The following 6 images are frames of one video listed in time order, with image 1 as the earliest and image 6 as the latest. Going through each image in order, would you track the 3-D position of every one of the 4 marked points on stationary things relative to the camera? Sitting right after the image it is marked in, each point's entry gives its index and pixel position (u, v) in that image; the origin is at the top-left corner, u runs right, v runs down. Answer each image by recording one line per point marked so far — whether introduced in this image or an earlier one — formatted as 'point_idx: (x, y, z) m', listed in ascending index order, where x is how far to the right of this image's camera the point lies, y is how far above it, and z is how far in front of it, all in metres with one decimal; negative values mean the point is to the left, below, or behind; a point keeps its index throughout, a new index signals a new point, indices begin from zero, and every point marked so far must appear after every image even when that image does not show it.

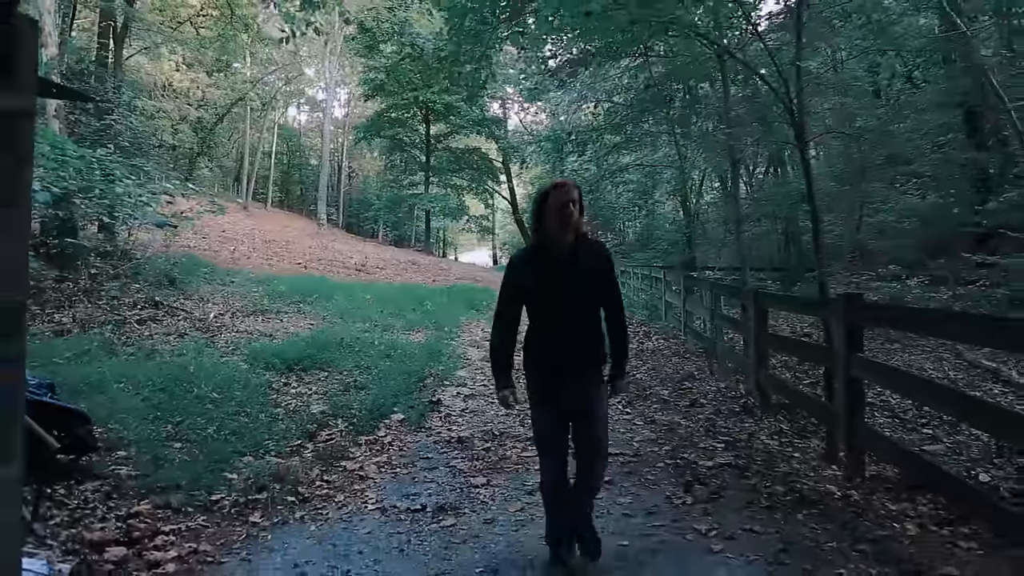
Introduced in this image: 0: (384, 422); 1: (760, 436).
0: (-1.4, -1.4, +7.7) m
1: (+2.3, -1.4, +6.7) m
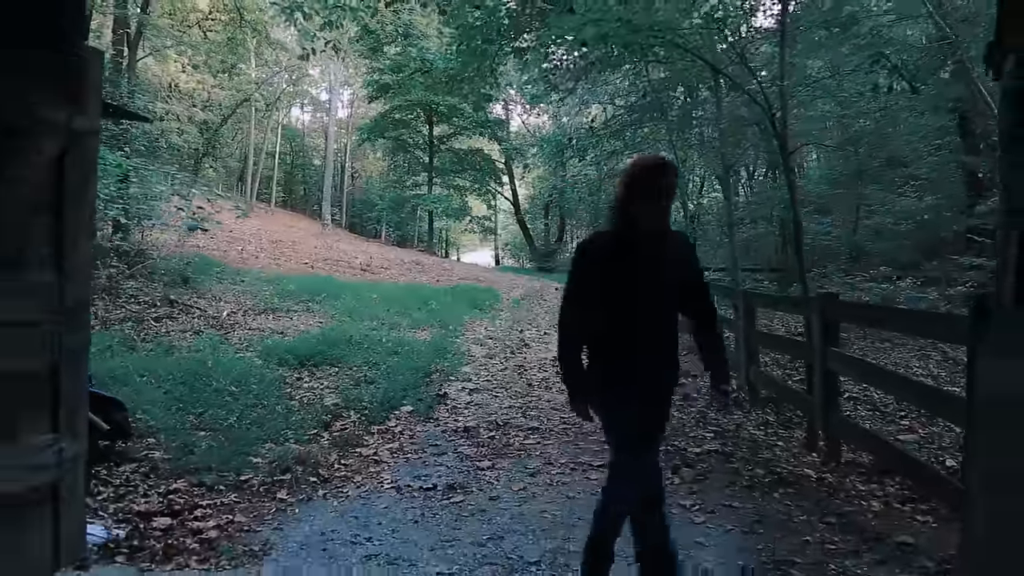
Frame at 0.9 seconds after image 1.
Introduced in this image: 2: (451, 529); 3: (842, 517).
0: (-1.3, -1.4, +8.2) m
1: (+2.4, -1.4, +7.1) m
2: (-0.4, -1.5, +4.3) m
3: (+2.1, -1.4, +4.5) m
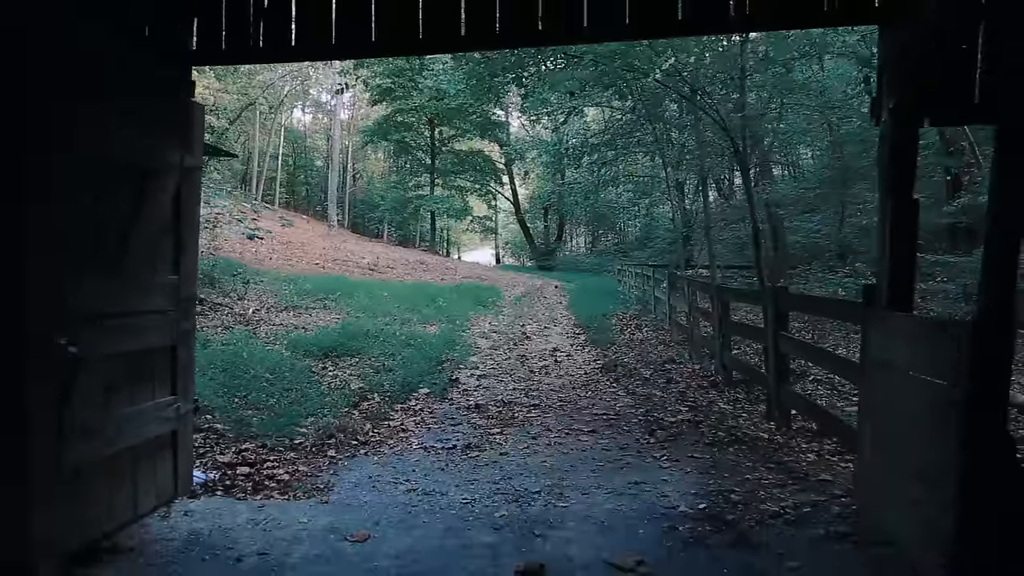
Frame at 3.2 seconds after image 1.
0: (-1.3, -1.4, +9.4) m
1: (+2.4, -1.3, +8.3) m
2: (-0.3, -1.4, +5.5) m
3: (+2.1, -1.4, +5.6) m
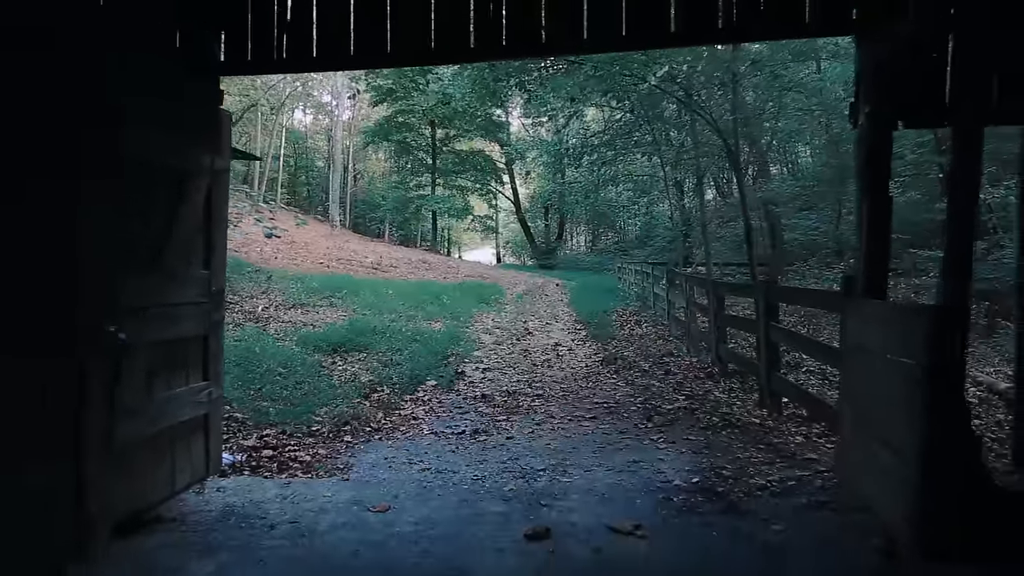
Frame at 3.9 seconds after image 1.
0: (-1.2, -1.3, +9.7) m
1: (+2.5, -1.3, +8.7) m
2: (-0.3, -1.4, +5.9) m
3: (+2.2, -1.3, +6.0) m
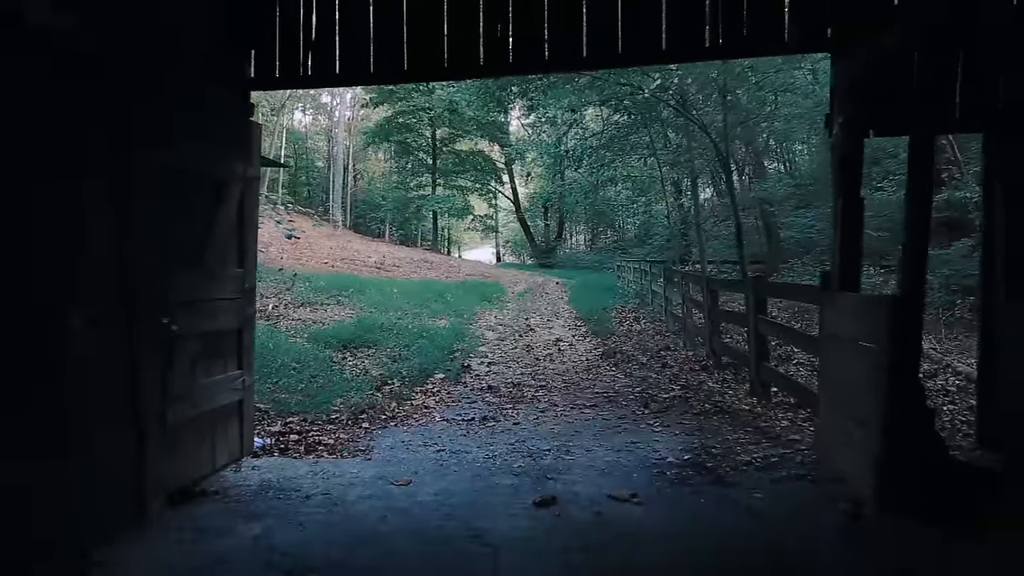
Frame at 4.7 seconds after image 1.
0: (-1.2, -1.3, +10.2) m
1: (+2.5, -1.2, +9.2) m
2: (-0.2, -1.3, +6.4) m
3: (+2.2, -1.3, +6.5) m
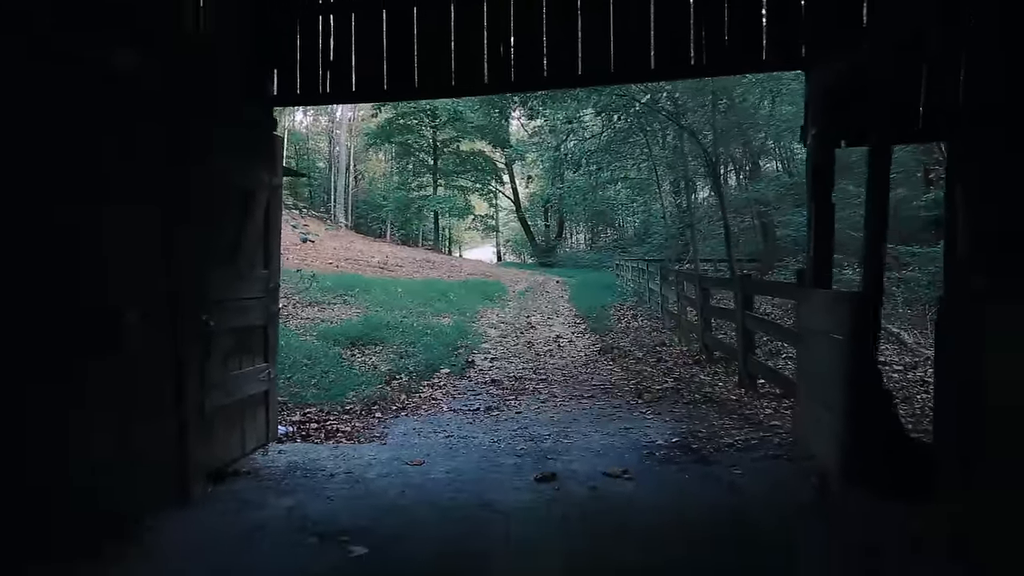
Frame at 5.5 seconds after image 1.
0: (-1.1, -1.3, +10.7) m
1: (+2.6, -1.2, +9.7) m
2: (-0.2, -1.3, +6.9) m
3: (+2.3, -1.2, +7.0) m
